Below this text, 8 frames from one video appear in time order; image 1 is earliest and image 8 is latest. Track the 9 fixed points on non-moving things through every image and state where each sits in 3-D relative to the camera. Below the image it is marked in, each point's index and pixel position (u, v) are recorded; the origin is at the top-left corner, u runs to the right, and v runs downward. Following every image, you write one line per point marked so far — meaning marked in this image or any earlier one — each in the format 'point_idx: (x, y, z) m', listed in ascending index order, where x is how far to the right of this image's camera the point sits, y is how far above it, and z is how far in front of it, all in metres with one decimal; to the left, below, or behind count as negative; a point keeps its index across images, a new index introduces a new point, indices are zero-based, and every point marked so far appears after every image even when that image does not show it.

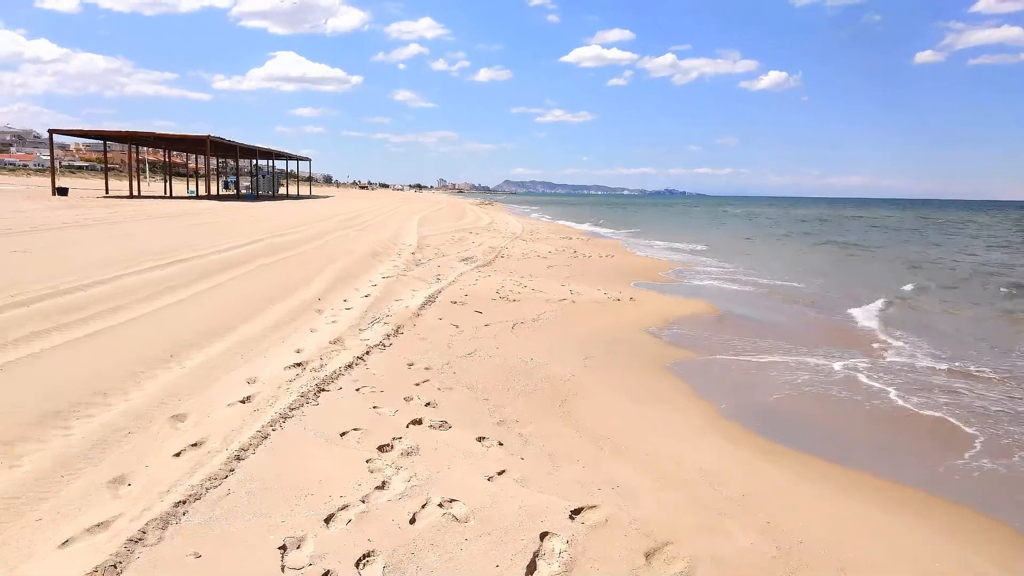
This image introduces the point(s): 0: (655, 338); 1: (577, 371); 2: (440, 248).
0: (+1.5, -0.5, +8.1) m
1: (+0.5, -0.7, +6.1) m
2: (-1.3, +0.7, +14.5) m
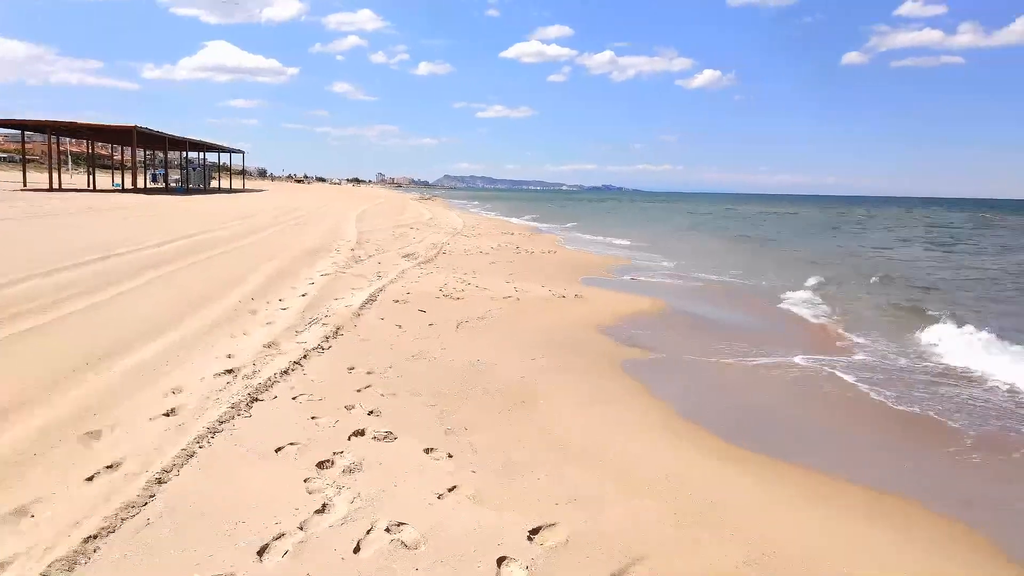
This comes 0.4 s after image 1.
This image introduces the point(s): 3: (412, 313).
0: (+0.9, -0.5, +7.9) m
1: (+0.1, -0.7, +6.0) m
2: (-2.4, +0.8, +14.1) m
3: (-1.0, -0.3, +7.7) m
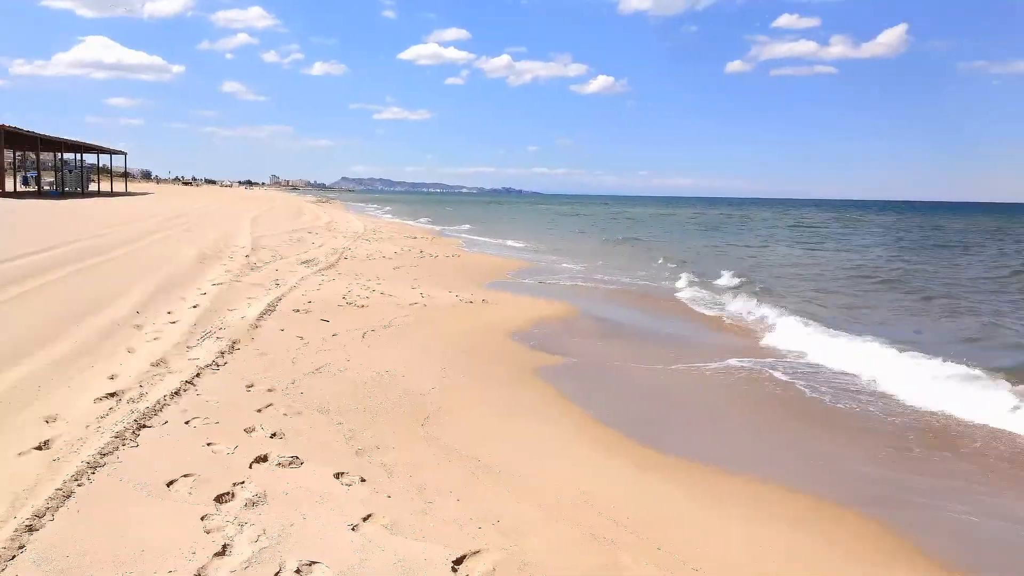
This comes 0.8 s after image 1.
0: (0.0, -0.5, +7.8) m
1: (-0.6, -0.7, +5.7) m
2: (-4.1, +0.7, +13.5) m
3: (-1.9, -0.3, +7.4) m
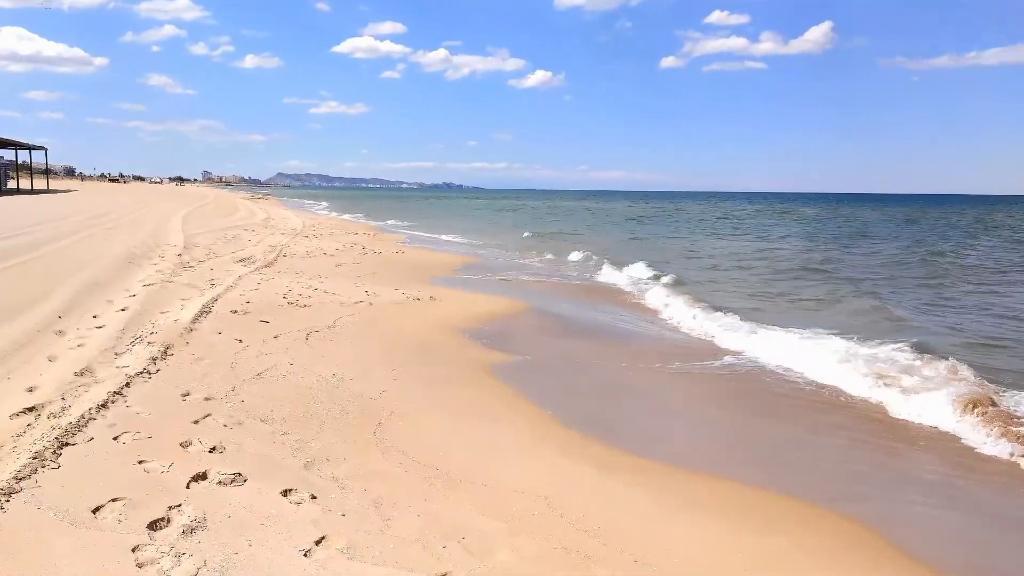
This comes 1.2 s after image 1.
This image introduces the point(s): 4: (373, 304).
0: (-0.5, -0.5, +7.6) m
1: (-0.9, -0.7, +5.5) m
2: (-5.0, +0.7, +12.9) m
3: (-2.4, -0.3, +7.0) m
4: (-1.6, -0.2, +8.8) m
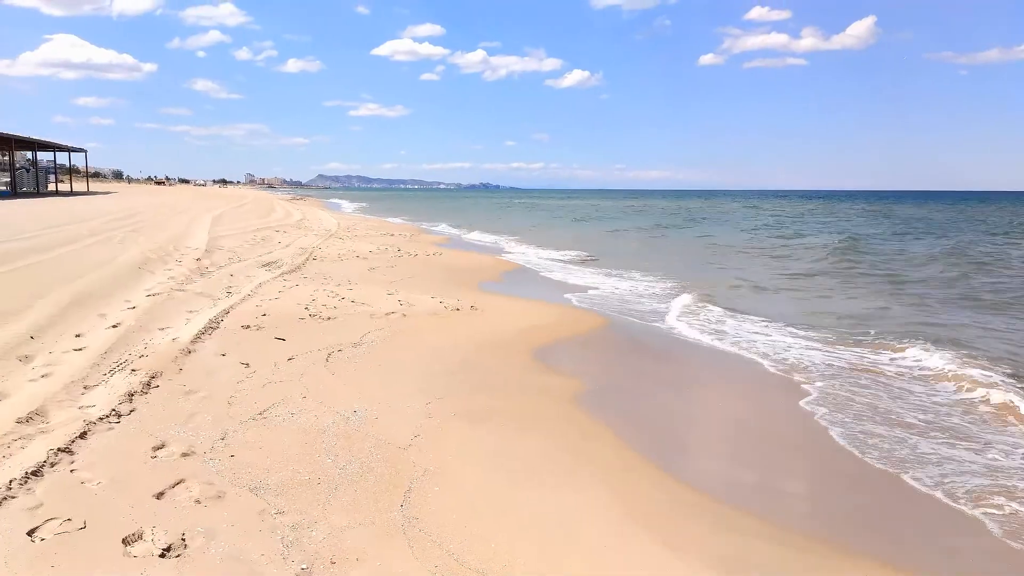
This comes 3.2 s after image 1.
0: (0.0, -0.6, +6.5) m
1: (-0.5, -0.8, +4.4) m
2: (-4.3, +0.6, +12.0) m
3: (-1.9, -0.4, +6.0) m
4: (-1.1, -0.3, +7.7) m
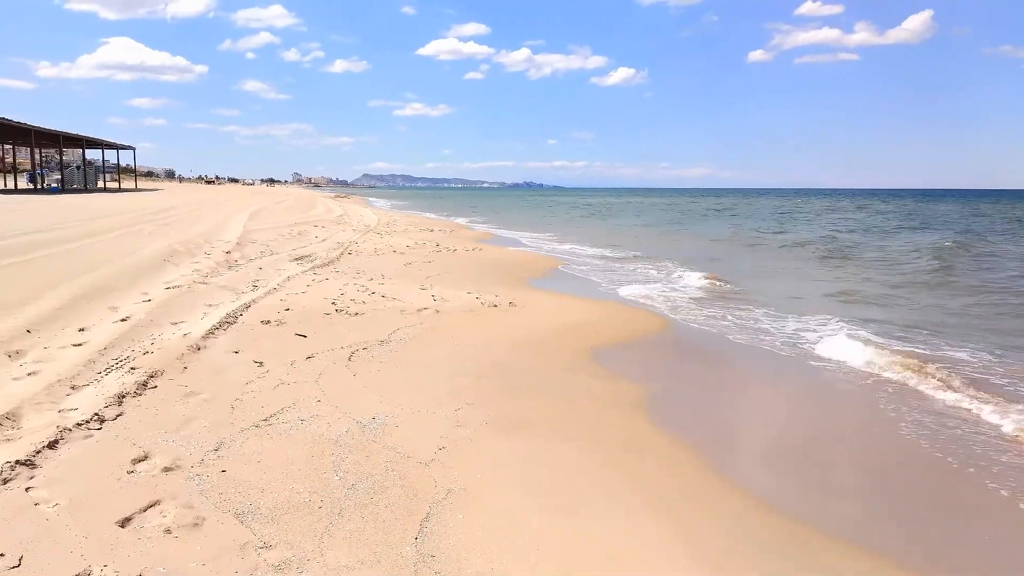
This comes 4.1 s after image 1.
0: (+0.3, -0.6, +5.9) m
1: (-0.3, -0.7, +3.8) m
2: (-3.6, +0.6, +11.7) m
3: (-1.6, -0.4, +5.5) m
4: (-0.7, -0.2, +7.2) m
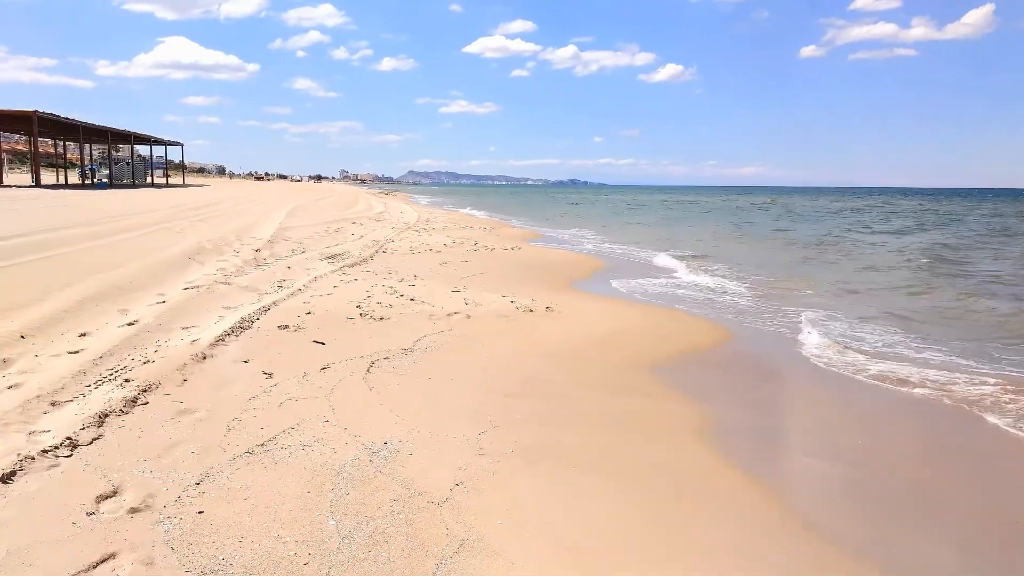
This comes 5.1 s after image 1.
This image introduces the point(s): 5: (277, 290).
0: (+0.5, -0.6, +5.4) m
1: (-0.2, -0.8, +3.3) m
2: (-3.1, +0.7, +11.3) m
3: (-1.4, -0.4, +5.1) m
4: (-0.3, -0.2, +6.7) m
5: (-2.2, 0.0, +7.2) m
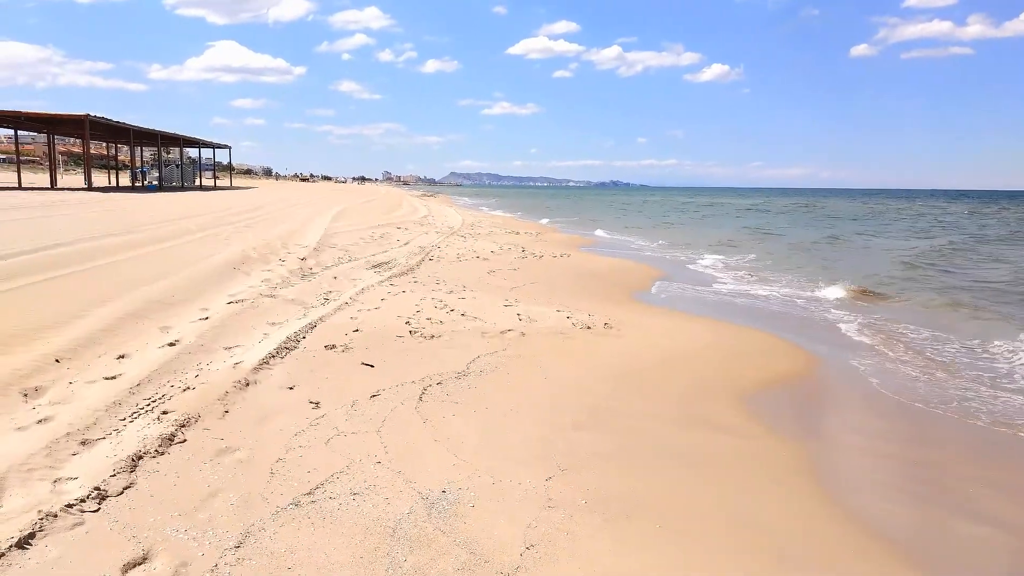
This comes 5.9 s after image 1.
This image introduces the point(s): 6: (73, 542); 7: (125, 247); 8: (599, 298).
0: (+0.9, -0.7, +4.9) m
1: (+0.1, -0.9, +2.9) m
2: (-2.3, +0.5, +11.1) m
3: (-1.0, -0.5, +4.7) m
4: (+0.1, -0.4, +6.3) m
5: (-1.7, -0.1, +6.9) m
6: (-1.3, -0.8, +2.4) m
7: (-3.9, +0.4, +7.9) m
8: (+1.0, -0.1, +9.3) m
